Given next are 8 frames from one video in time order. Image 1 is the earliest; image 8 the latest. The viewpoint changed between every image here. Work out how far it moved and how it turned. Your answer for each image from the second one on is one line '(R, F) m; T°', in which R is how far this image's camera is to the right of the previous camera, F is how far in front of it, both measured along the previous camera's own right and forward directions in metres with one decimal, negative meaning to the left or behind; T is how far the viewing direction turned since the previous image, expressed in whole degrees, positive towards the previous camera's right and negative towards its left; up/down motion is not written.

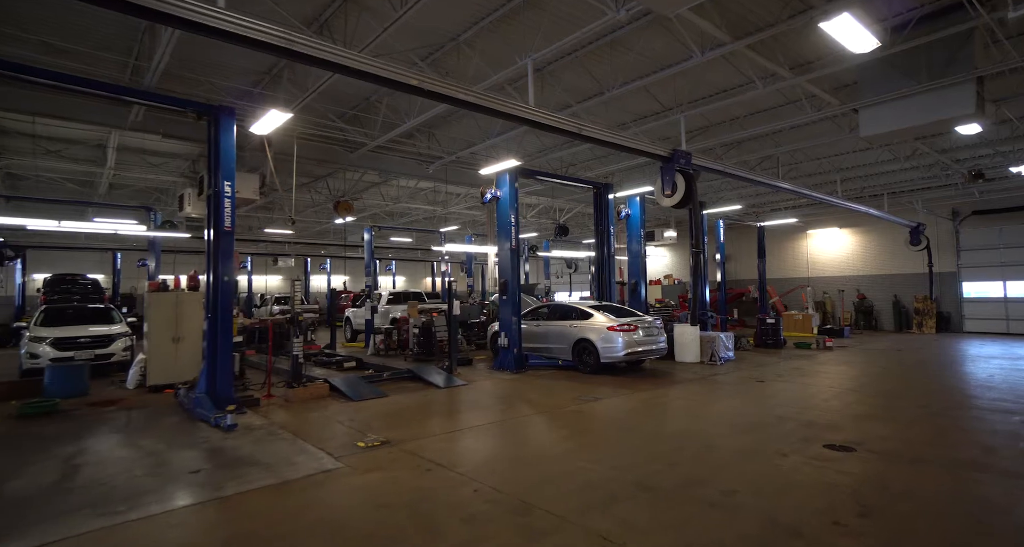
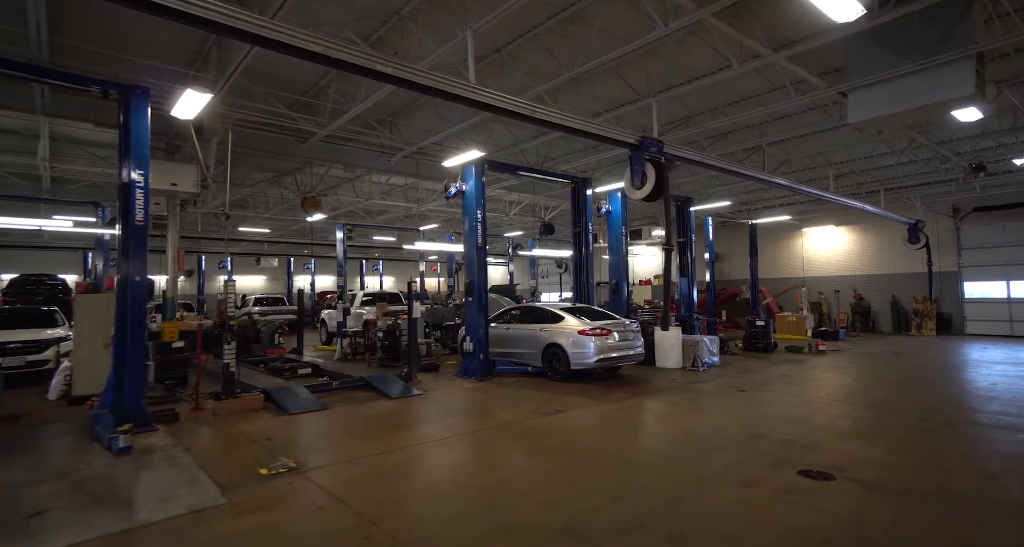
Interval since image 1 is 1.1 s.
(+0.7, +0.8) m; 0°
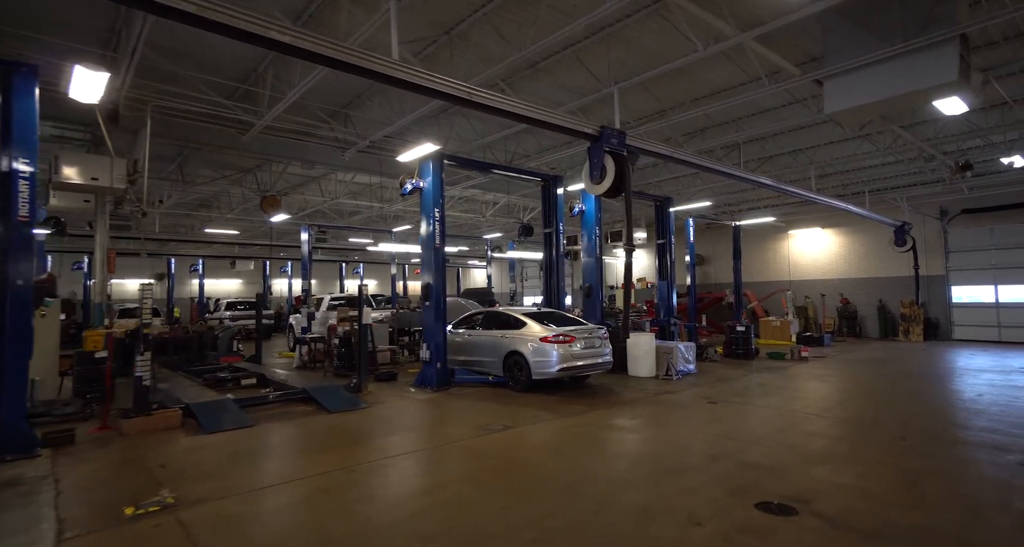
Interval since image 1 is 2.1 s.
(+0.6, +0.7) m; +1°
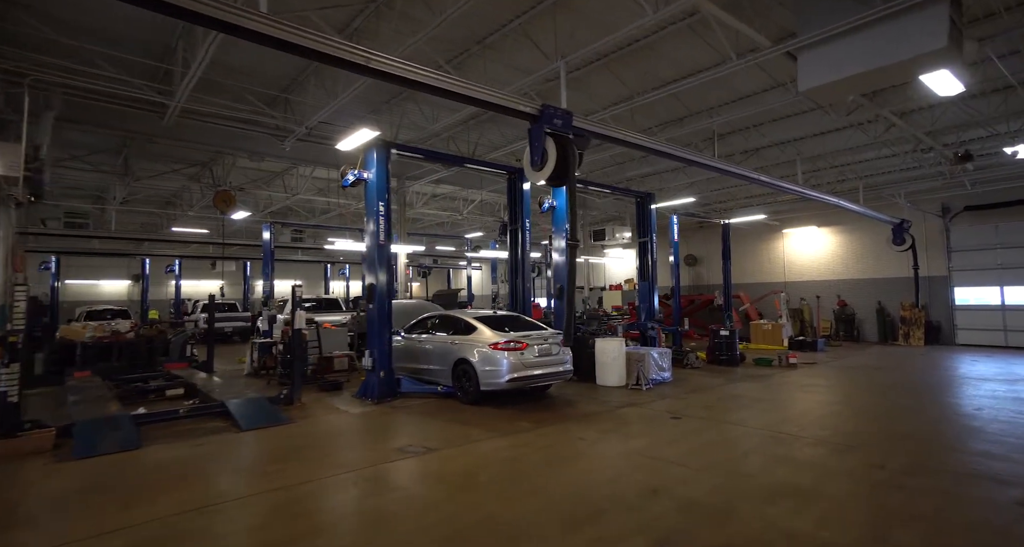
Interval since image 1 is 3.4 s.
(+0.9, +0.9) m; -1°
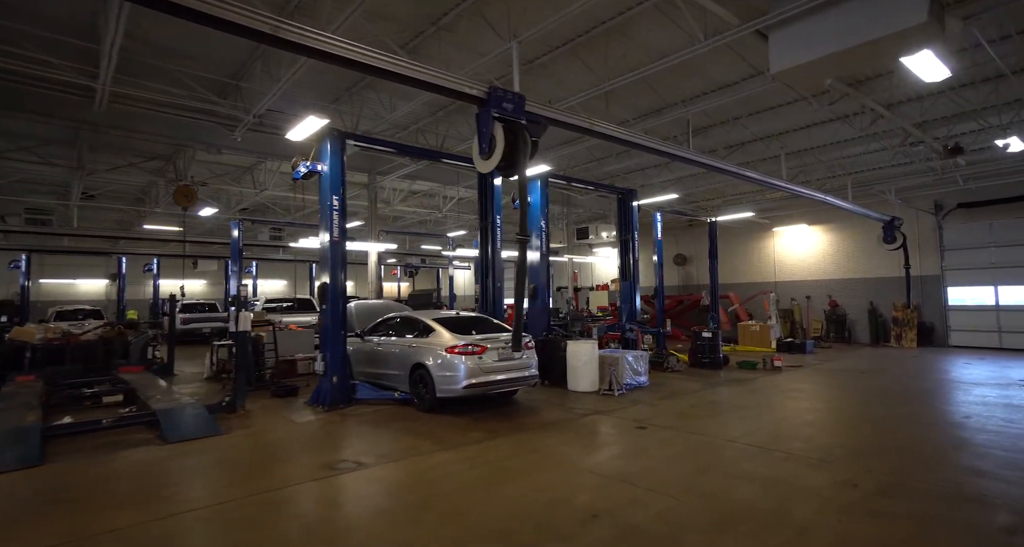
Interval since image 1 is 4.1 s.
(+0.6, +0.5) m; 0°
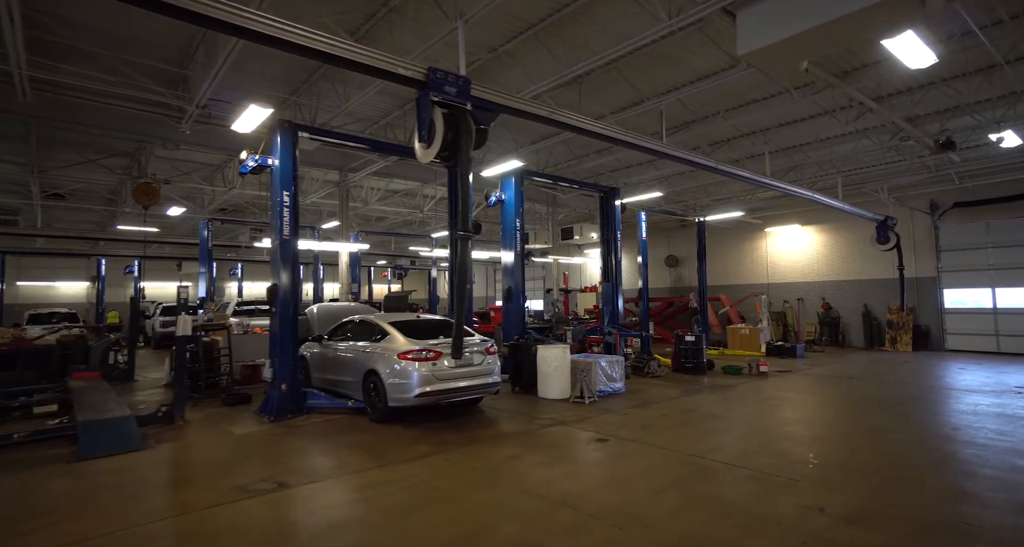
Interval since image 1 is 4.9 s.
(+0.6, +0.5) m; 0°
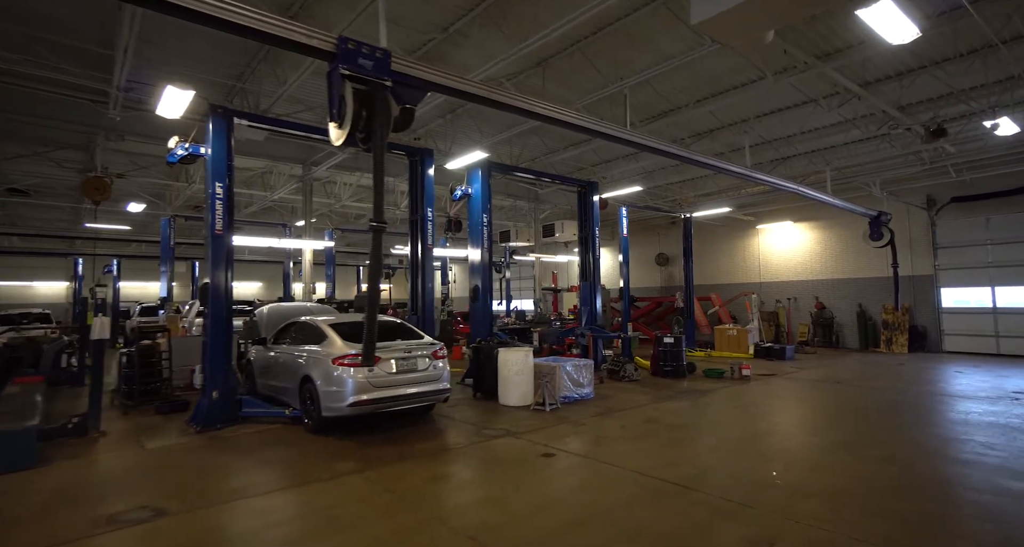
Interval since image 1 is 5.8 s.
(+0.7, +0.6) m; 0°
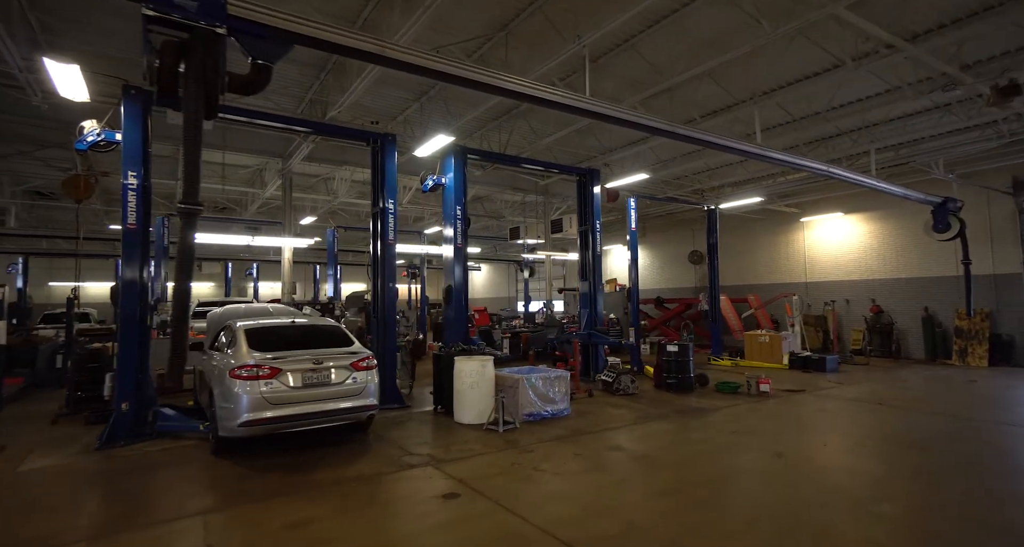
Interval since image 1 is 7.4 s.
(+1.4, +1.2) m; -6°
